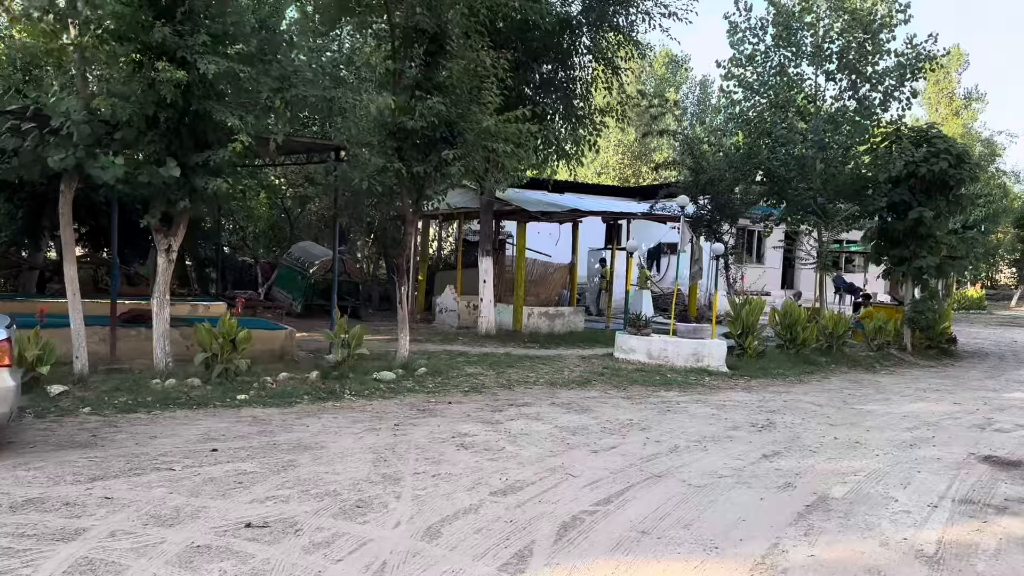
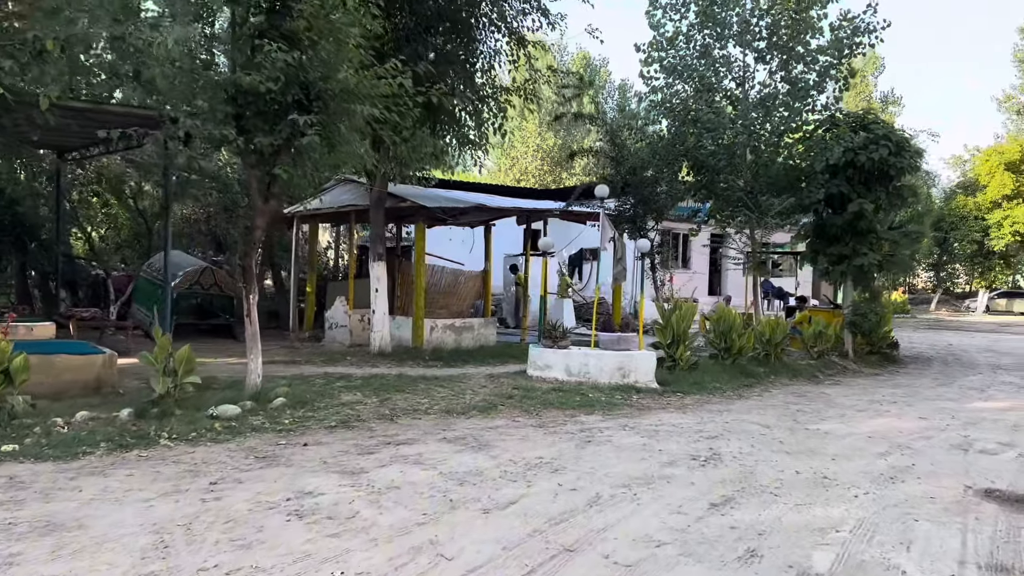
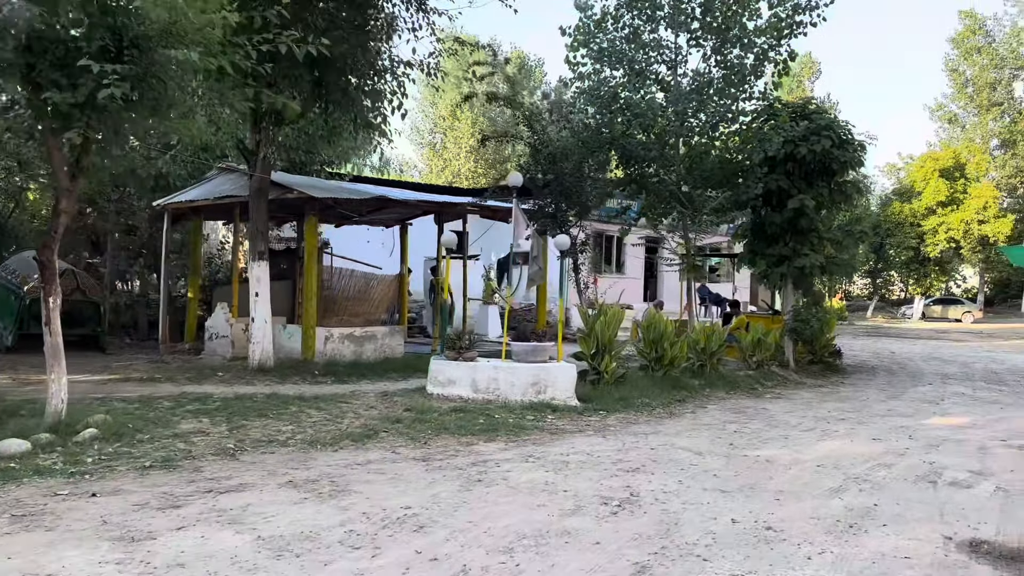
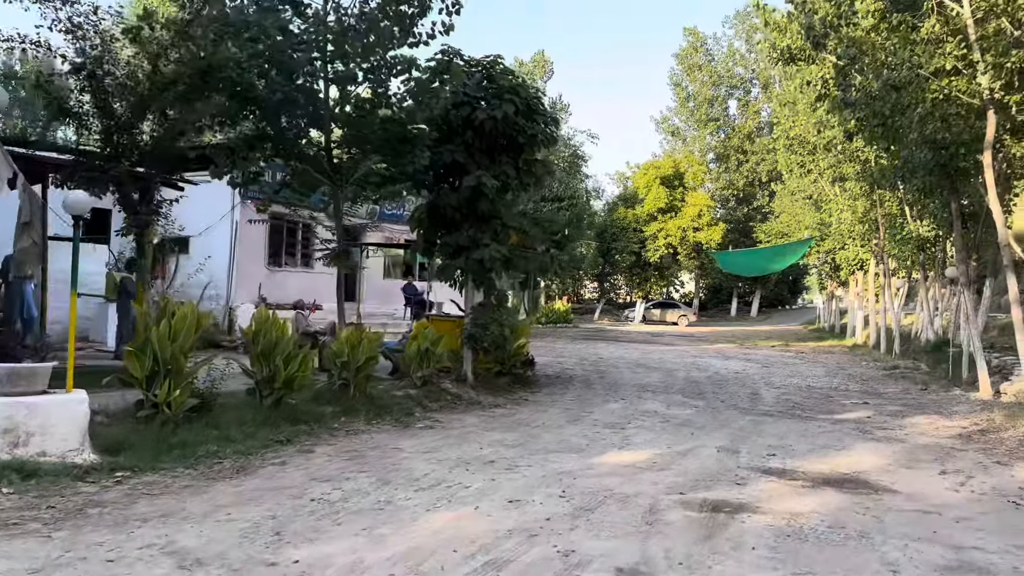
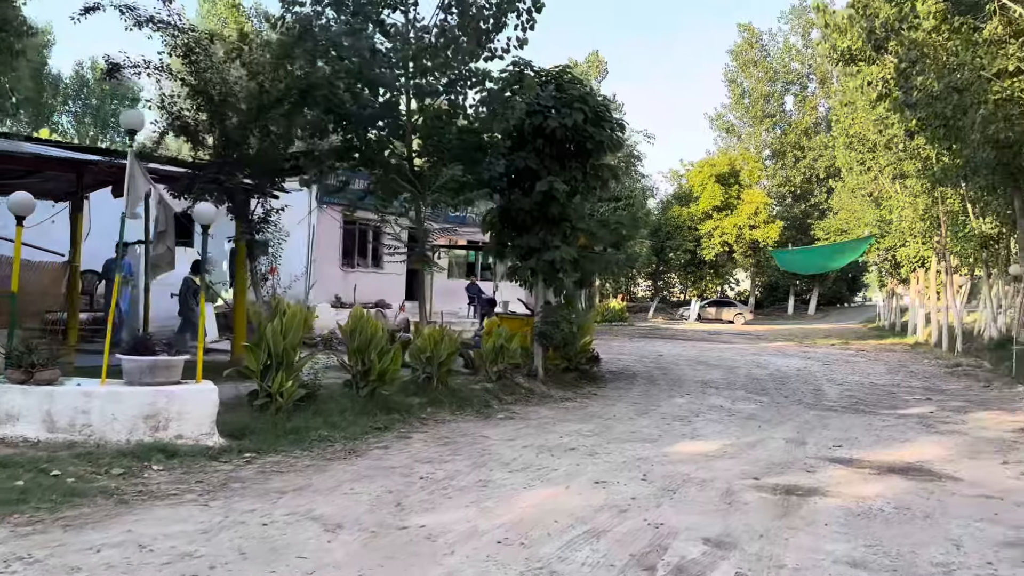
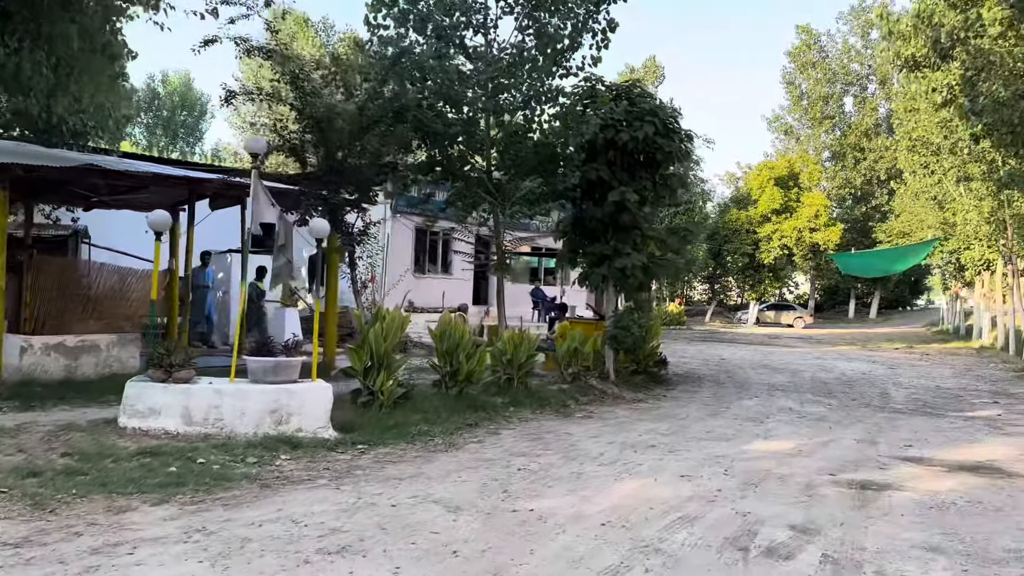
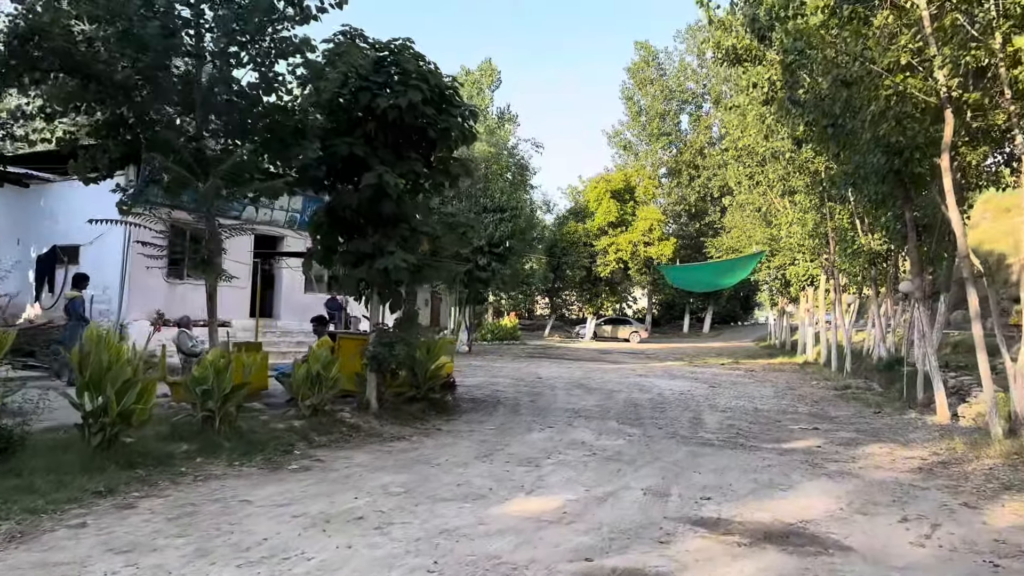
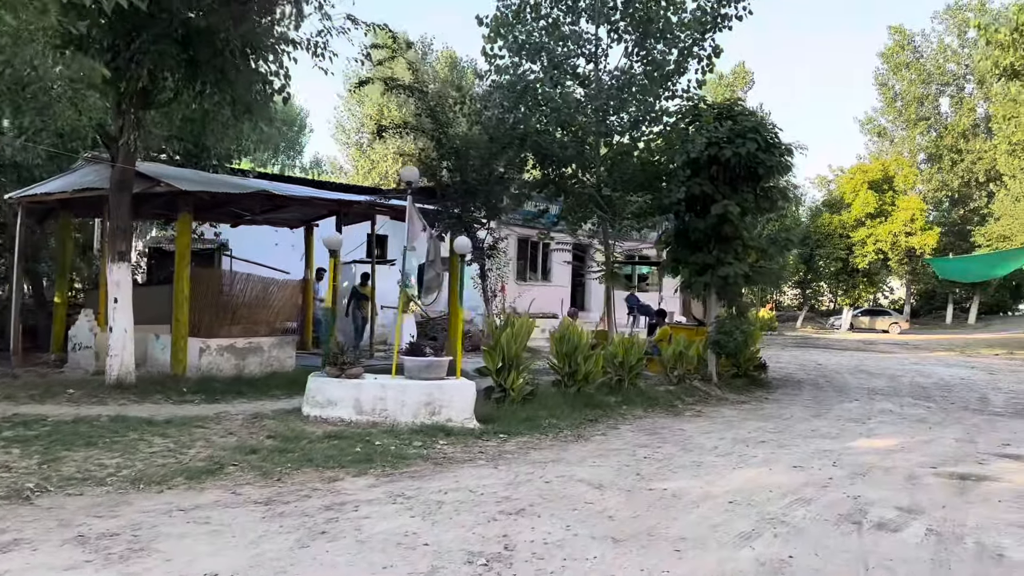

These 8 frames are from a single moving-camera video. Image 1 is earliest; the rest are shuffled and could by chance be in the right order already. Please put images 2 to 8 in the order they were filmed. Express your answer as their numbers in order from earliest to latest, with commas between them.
2, 3, 8, 6, 5, 4, 7
